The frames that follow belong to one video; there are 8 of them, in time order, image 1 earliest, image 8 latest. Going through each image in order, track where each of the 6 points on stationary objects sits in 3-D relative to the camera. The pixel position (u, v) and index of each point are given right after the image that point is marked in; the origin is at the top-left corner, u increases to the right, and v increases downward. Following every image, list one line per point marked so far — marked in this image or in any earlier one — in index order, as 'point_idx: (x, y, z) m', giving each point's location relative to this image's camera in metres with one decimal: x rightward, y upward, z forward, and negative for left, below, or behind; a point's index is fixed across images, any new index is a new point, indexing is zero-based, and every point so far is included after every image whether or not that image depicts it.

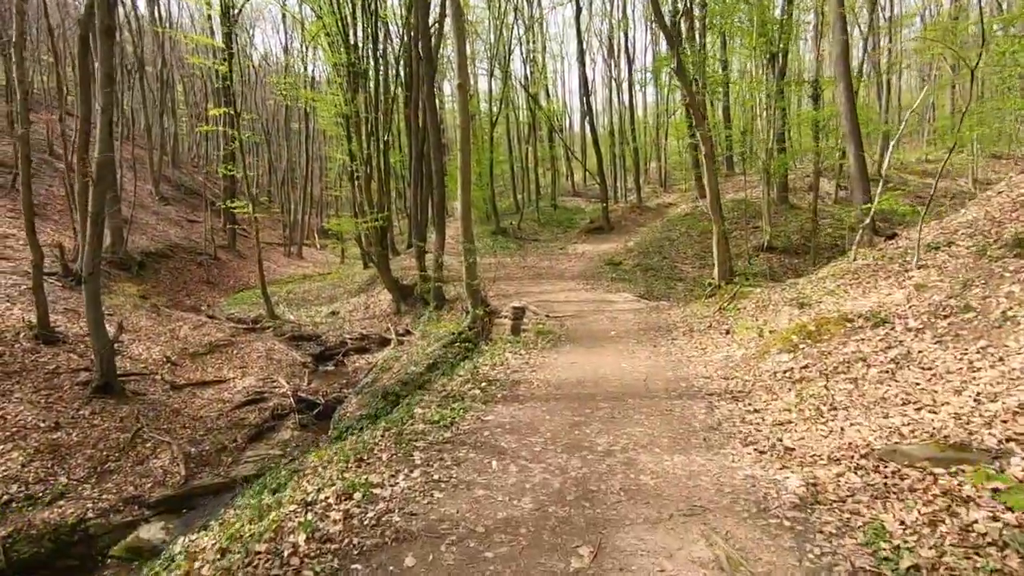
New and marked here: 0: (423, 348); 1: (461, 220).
0: (-1.9, -1.3, +11.6) m
1: (-1.1, +1.4, +11.5) m
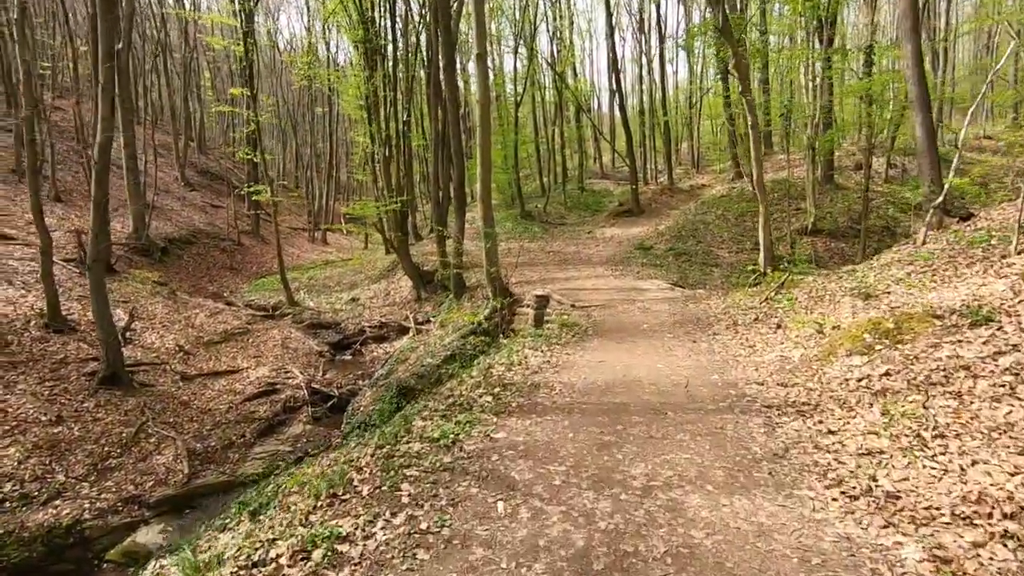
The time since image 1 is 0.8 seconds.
0: (-1.4, -1.1, +11.0) m
1: (-0.6, +1.7, +10.7) m
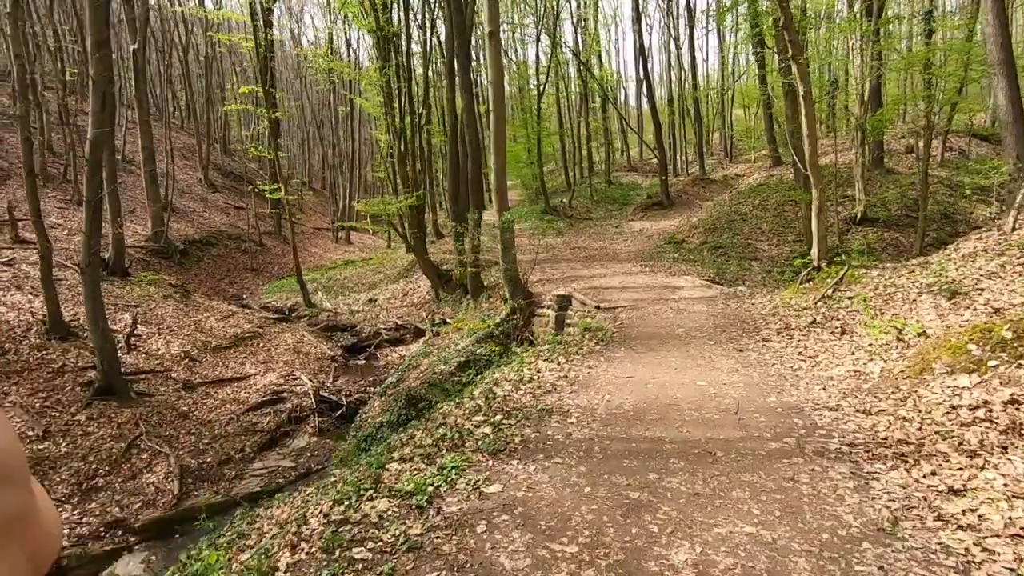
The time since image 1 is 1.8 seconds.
0: (-1.1, -1.1, +10.2) m
1: (-0.3, +1.7, +9.8) m
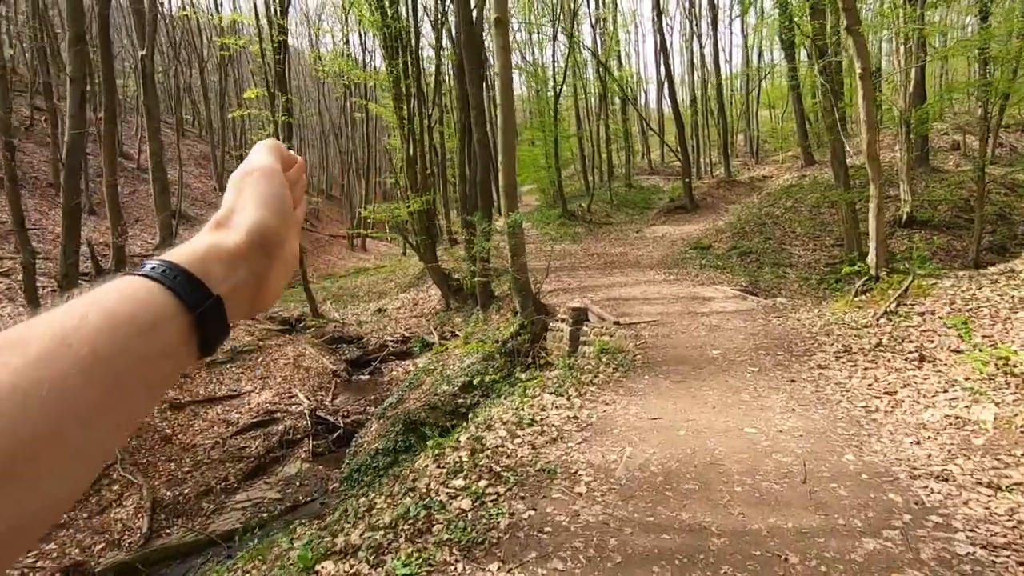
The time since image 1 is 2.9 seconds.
0: (-0.9, -1.3, +9.3) m
1: (-0.1, +1.5, +9.0) m
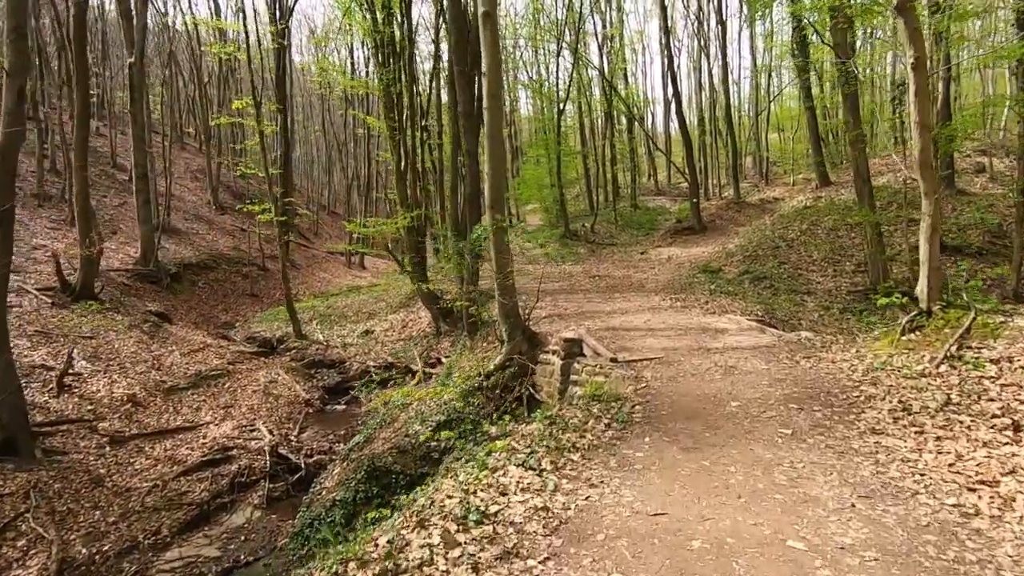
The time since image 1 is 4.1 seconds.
0: (-1.1, -1.6, +8.3) m
1: (-0.3, +1.1, +8.0) m
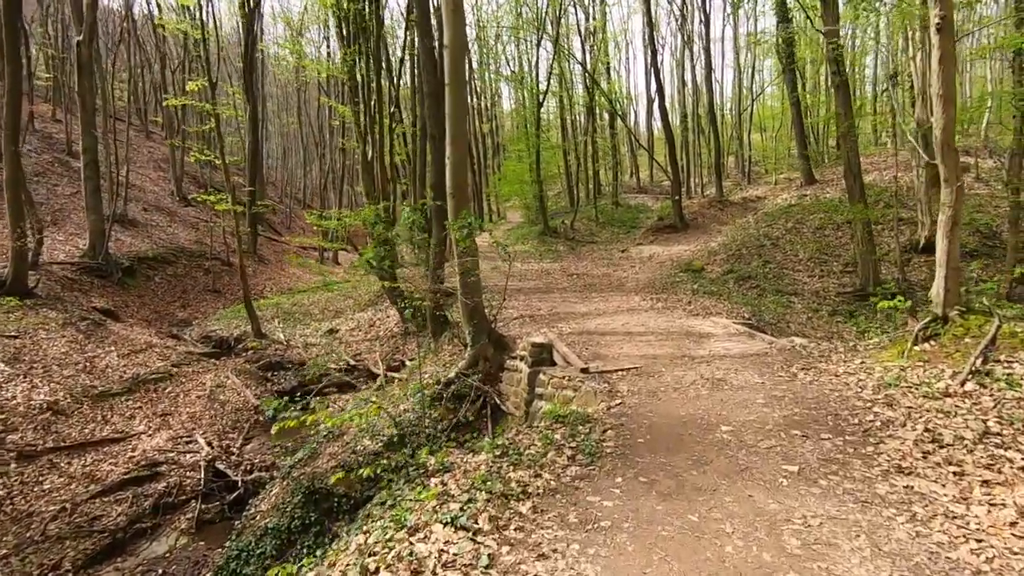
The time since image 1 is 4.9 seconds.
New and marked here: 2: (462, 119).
0: (-1.6, -1.6, +7.5) m
1: (-0.8, +1.2, +7.2) m
2: (-0.6, +2.2, +7.1) m
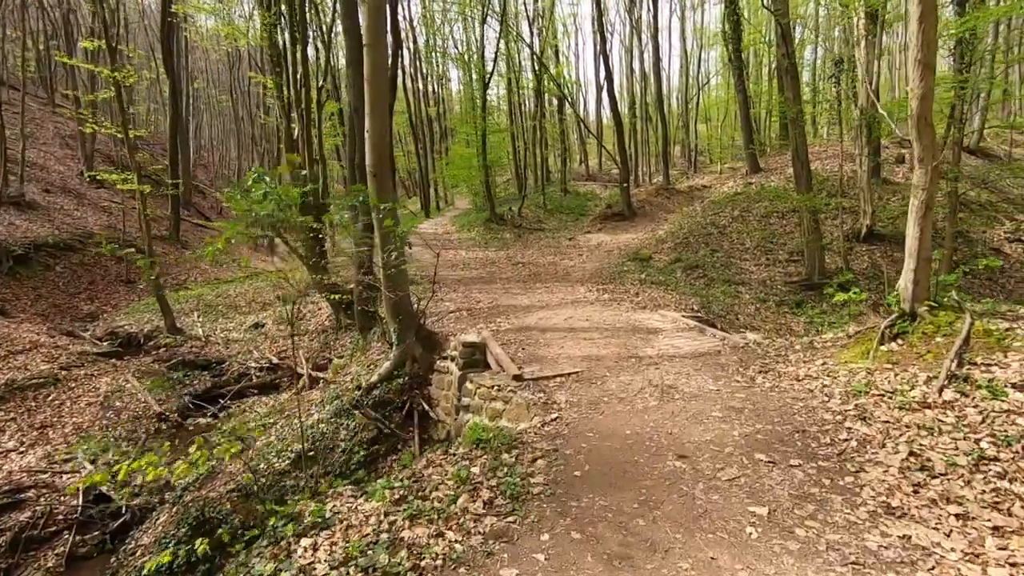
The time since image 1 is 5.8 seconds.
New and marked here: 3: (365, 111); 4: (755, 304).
0: (-2.4, -1.5, +6.6) m
1: (-1.6, +1.3, +6.3) m
2: (-1.4, +2.3, +6.2) m
3: (-1.7, +2.0, +6.2) m
4: (+4.2, -0.3, +9.4) m
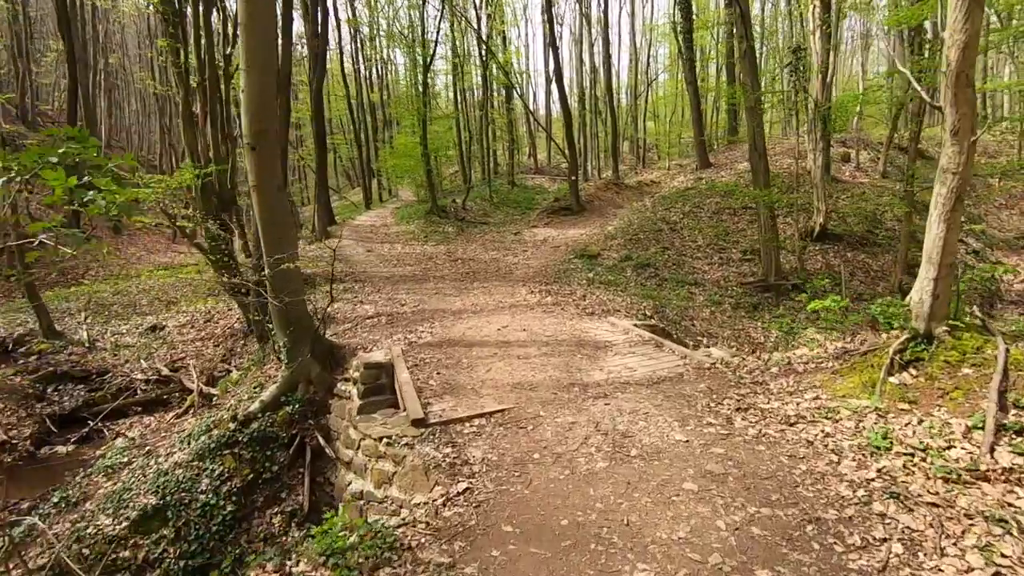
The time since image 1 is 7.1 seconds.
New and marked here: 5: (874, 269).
0: (-3.2, -1.5, +5.2) m
1: (-2.3, +1.2, +5.0) m
2: (-2.2, +2.3, +4.9) m
3: (-2.4, +2.0, +4.9) m
4: (+3.1, -0.3, +8.6) m
5: (+6.9, +0.4, +10.1) m
